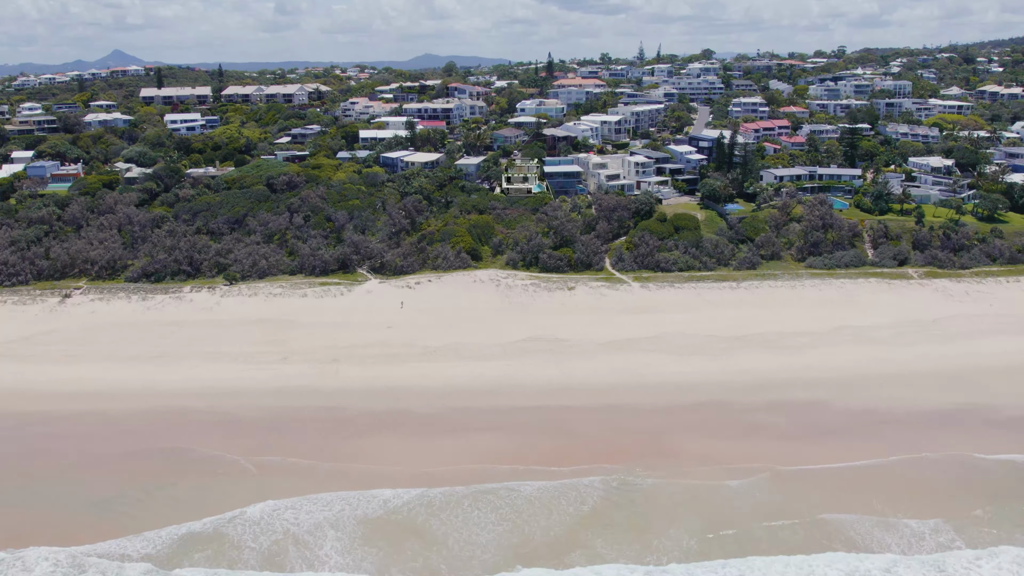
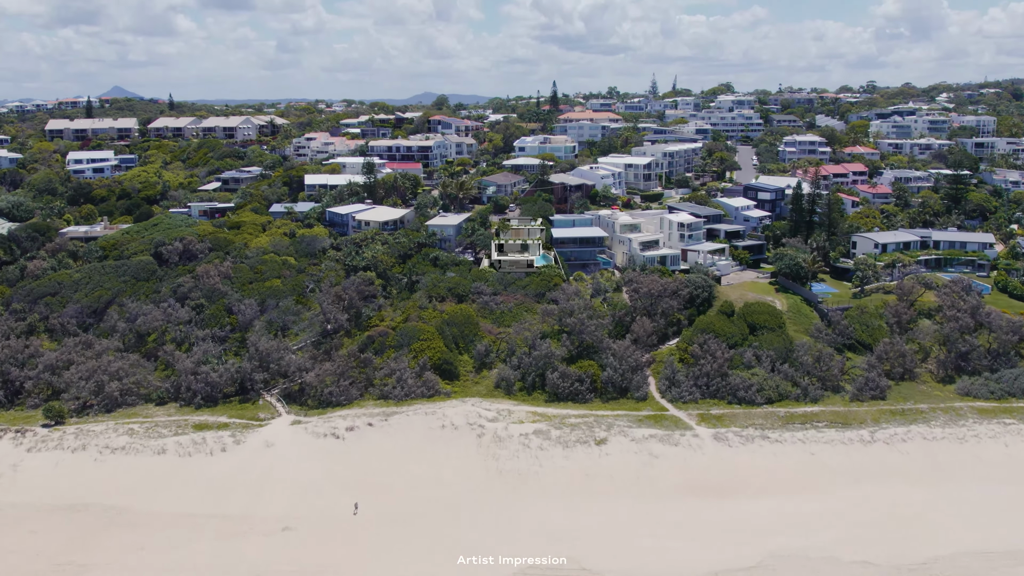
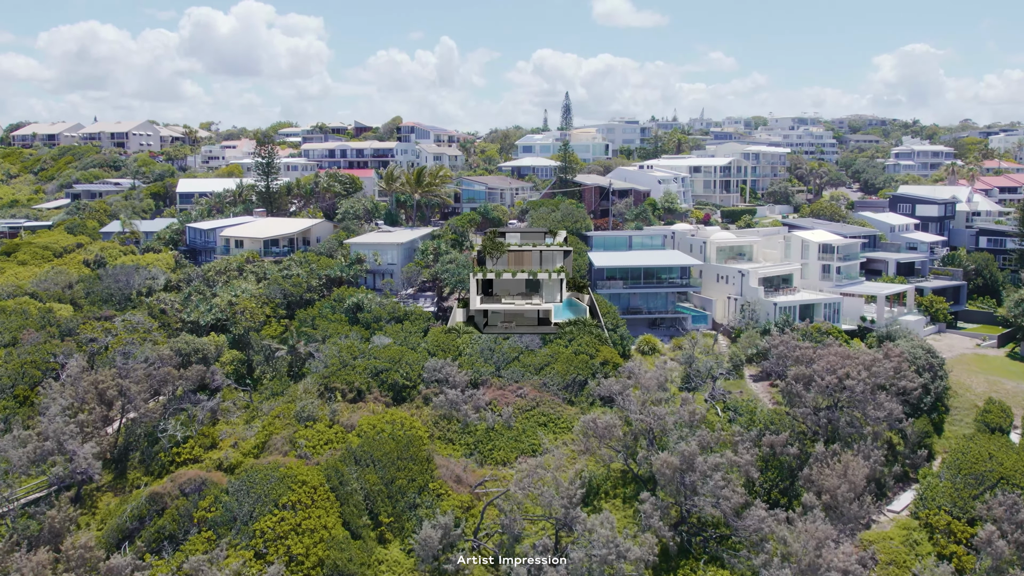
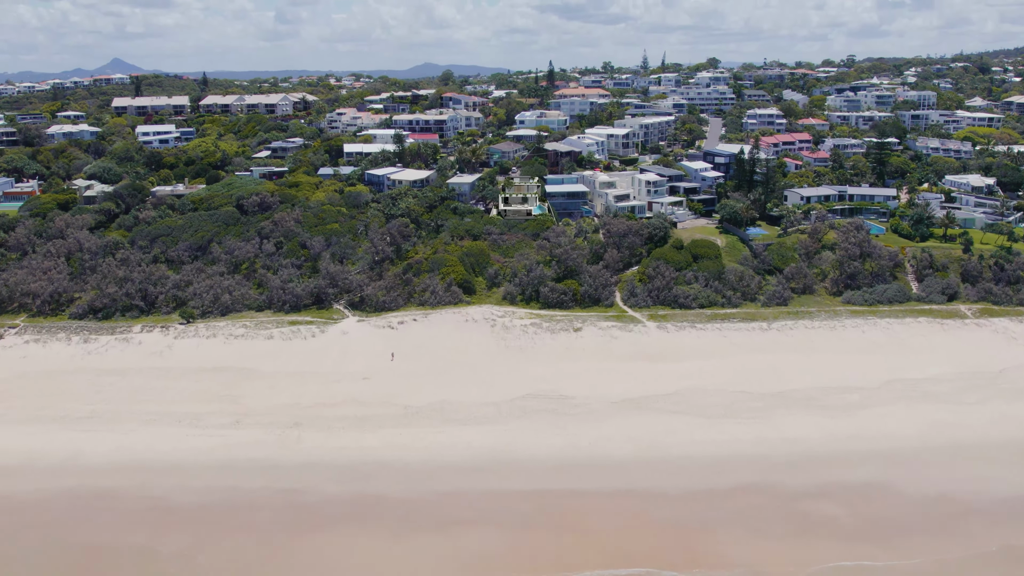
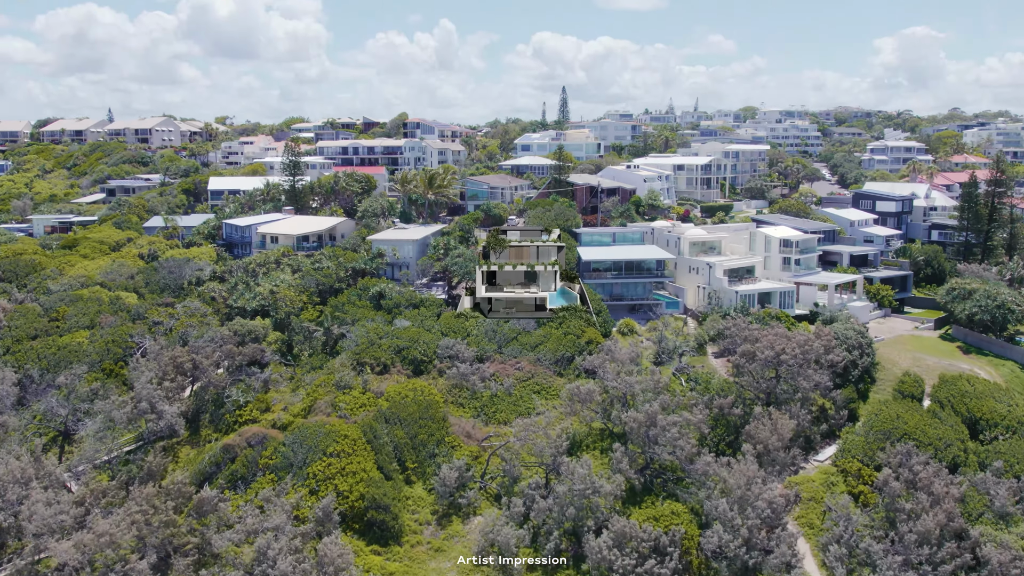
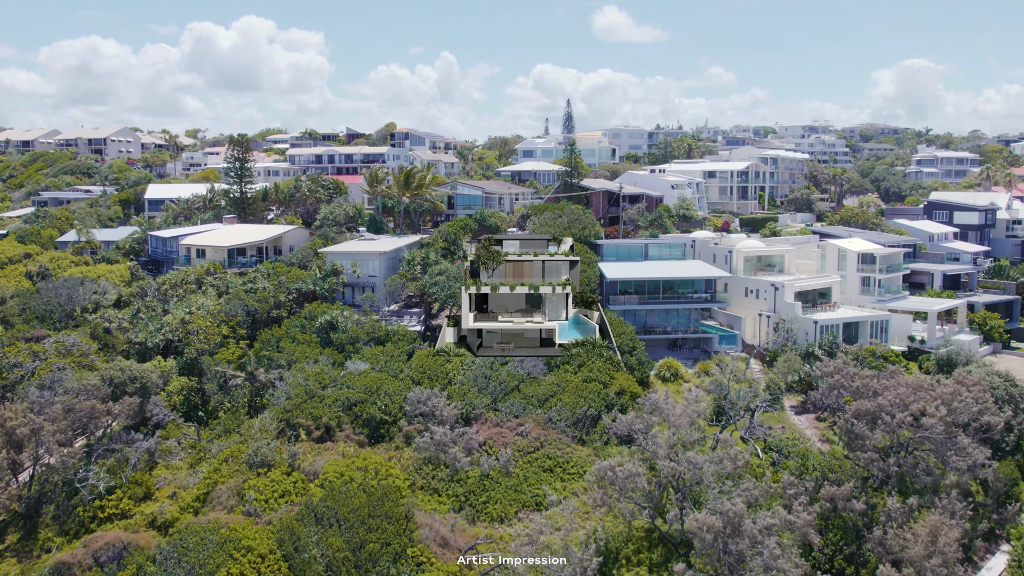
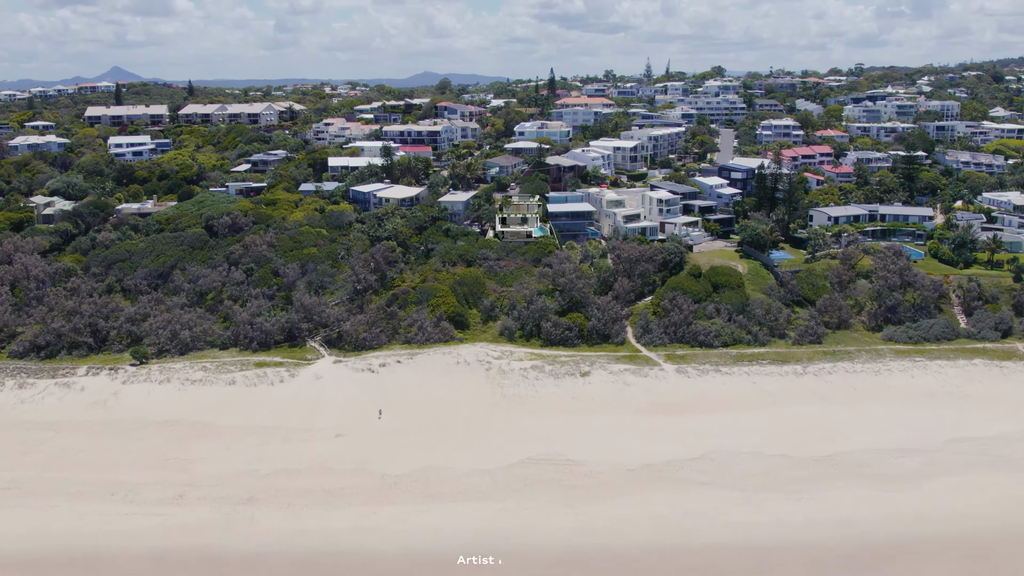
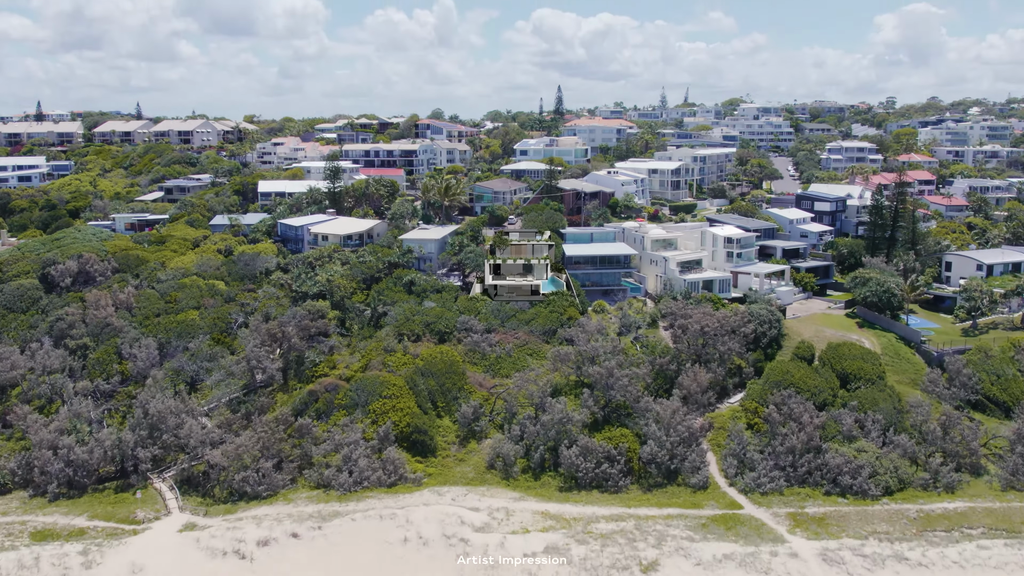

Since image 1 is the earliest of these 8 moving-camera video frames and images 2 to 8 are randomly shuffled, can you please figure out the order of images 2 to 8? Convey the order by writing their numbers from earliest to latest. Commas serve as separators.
4, 7, 2, 8, 5, 3, 6
